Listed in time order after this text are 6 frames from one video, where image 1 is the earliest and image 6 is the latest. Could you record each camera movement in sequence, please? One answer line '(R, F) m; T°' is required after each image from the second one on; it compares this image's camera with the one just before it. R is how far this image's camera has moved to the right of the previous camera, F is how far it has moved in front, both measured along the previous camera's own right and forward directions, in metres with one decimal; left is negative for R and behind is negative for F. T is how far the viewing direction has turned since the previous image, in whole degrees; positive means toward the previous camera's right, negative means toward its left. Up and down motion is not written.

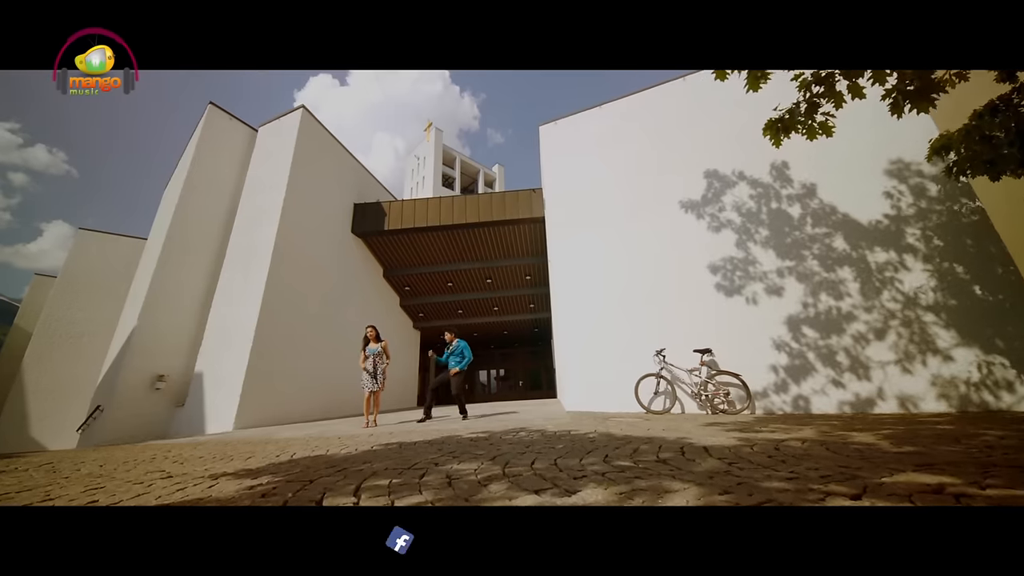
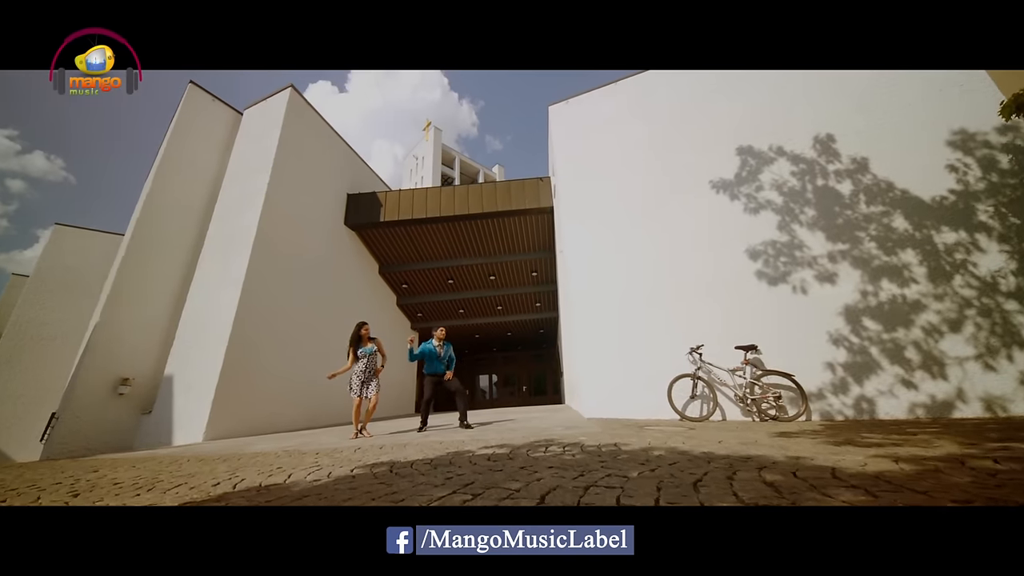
(-0.2, +0.7) m; 0°
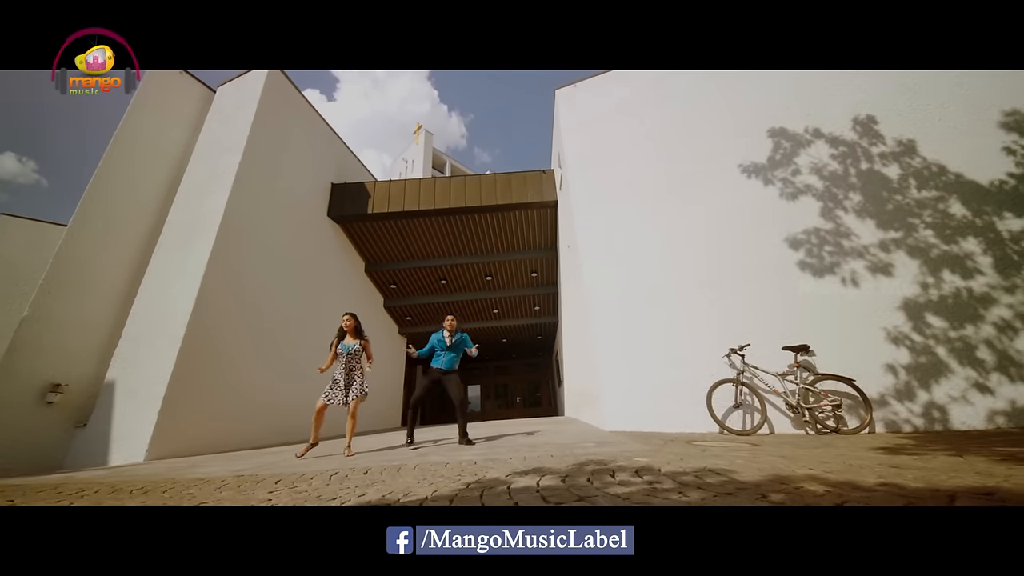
(-0.3, +0.7) m; +2°
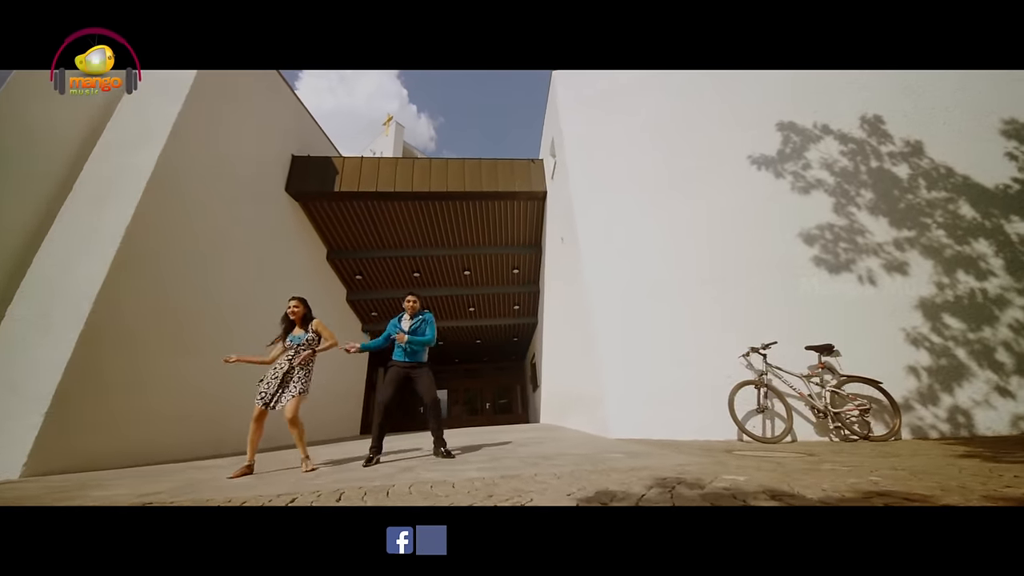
(-0.4, +0.6) m; +6°
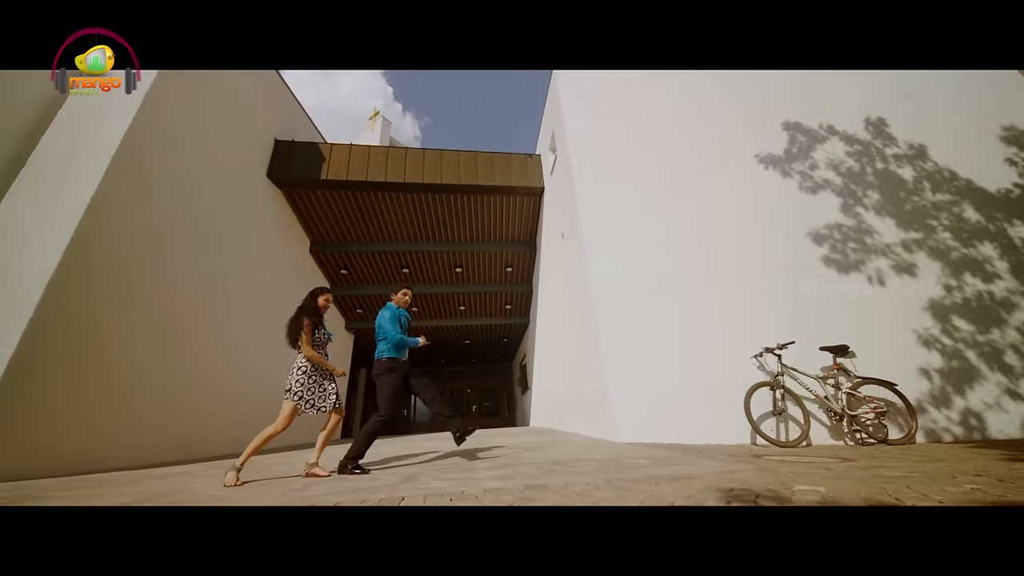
(-0.2, +0.2) m; +3°
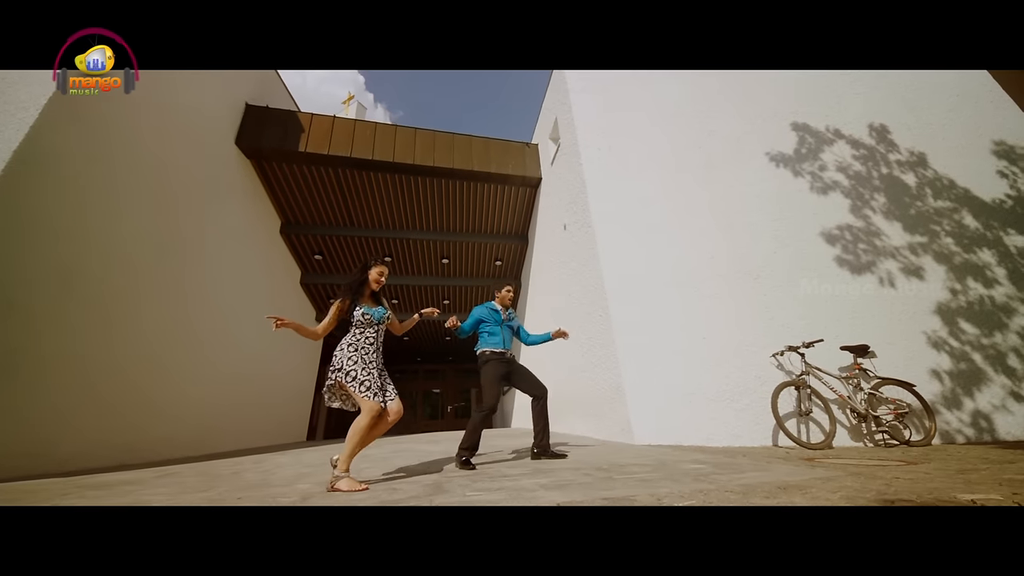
(-0.4, +0.4) m; +5°
